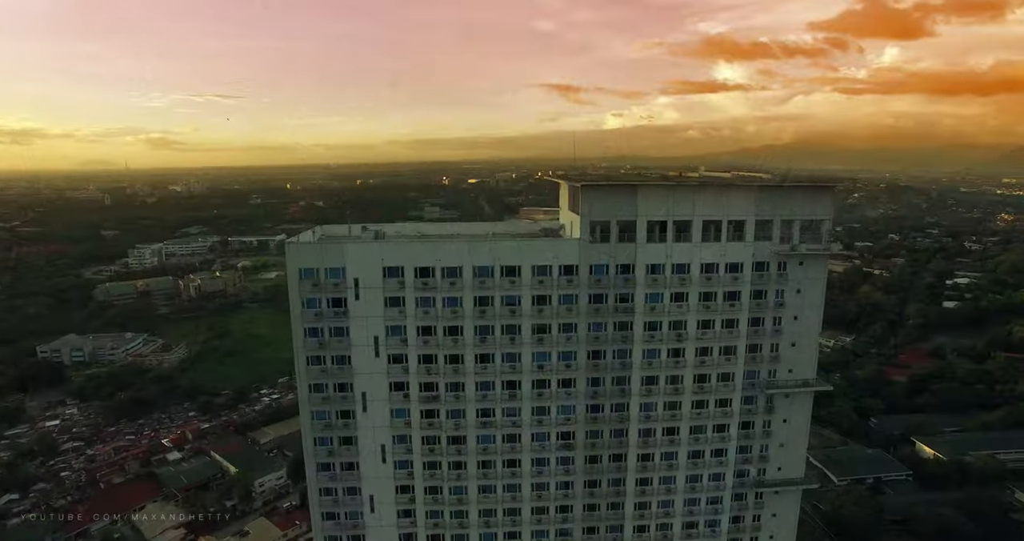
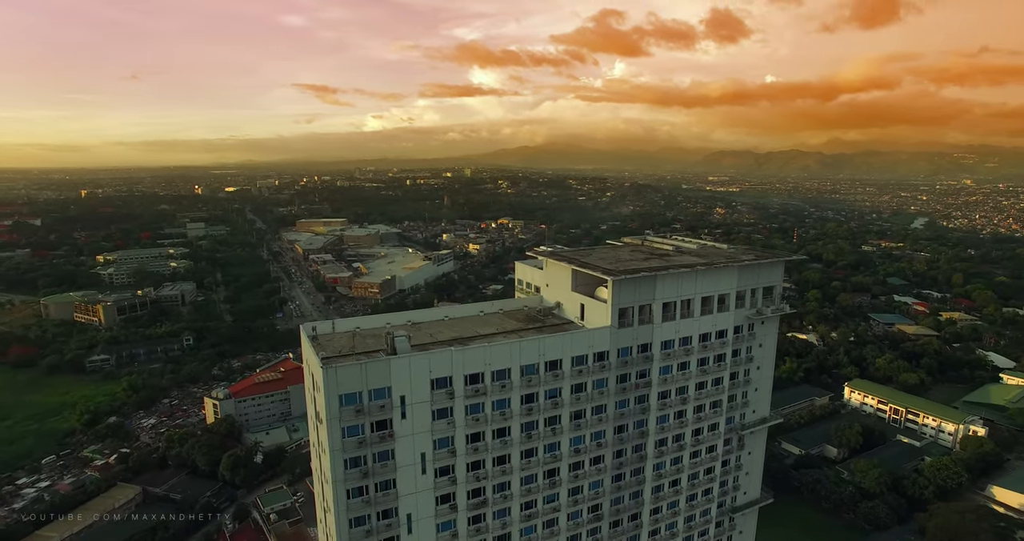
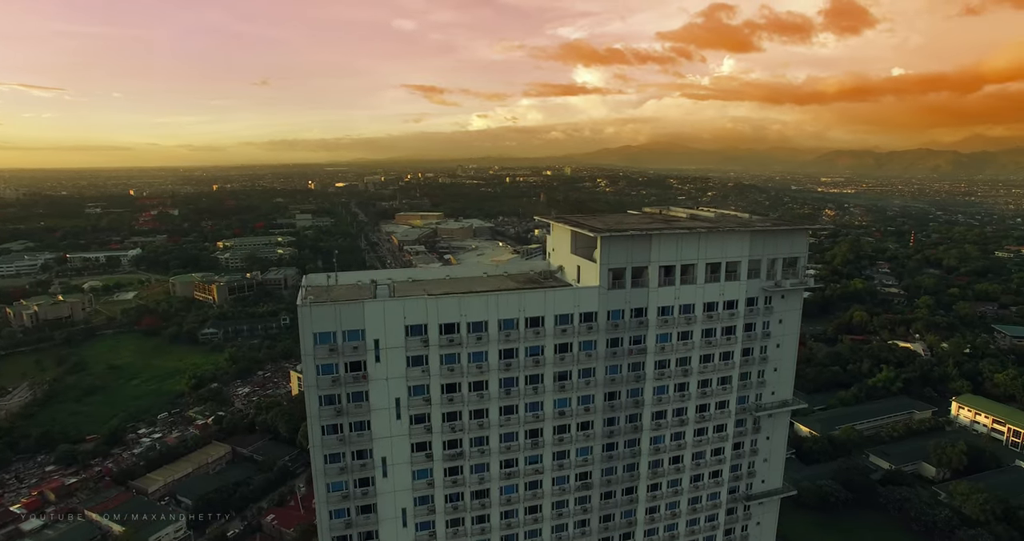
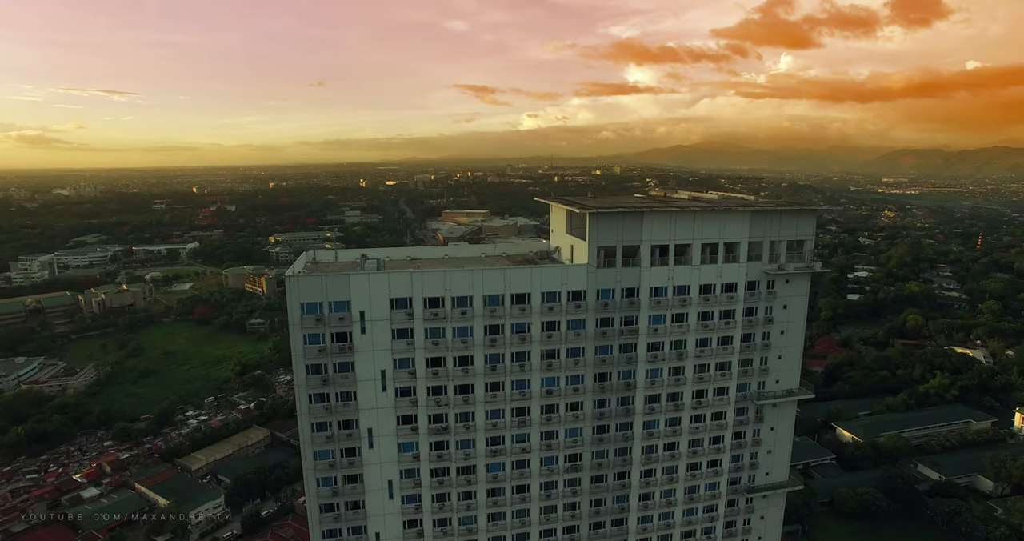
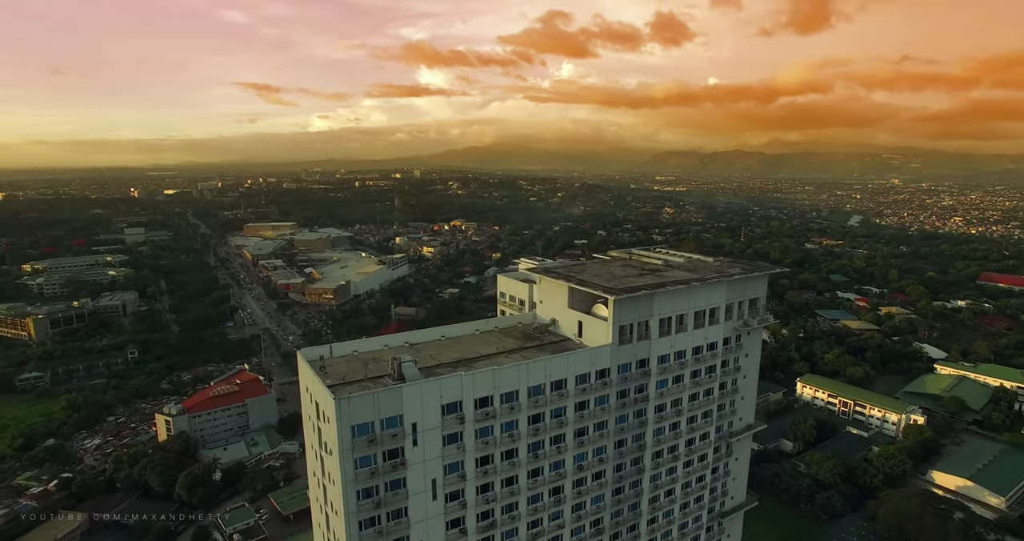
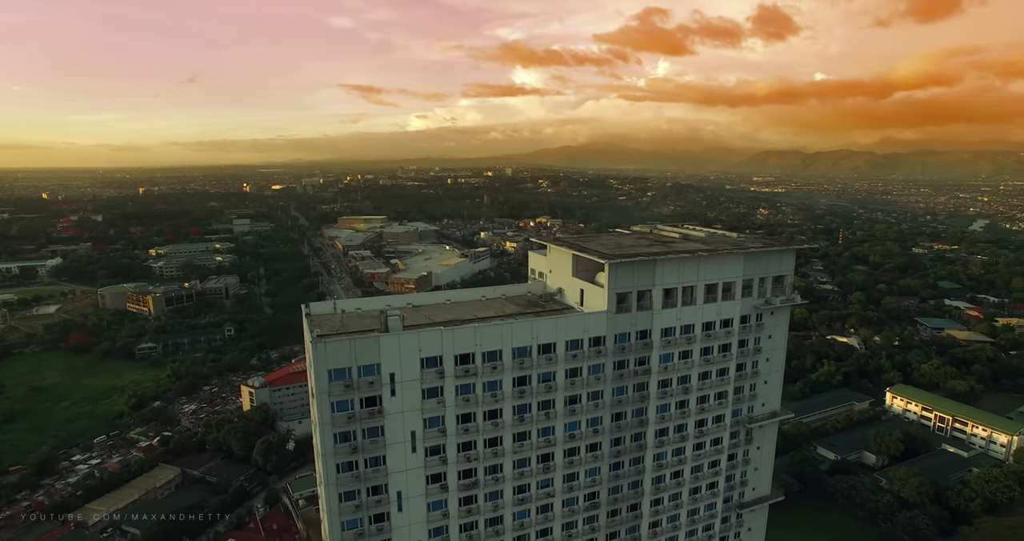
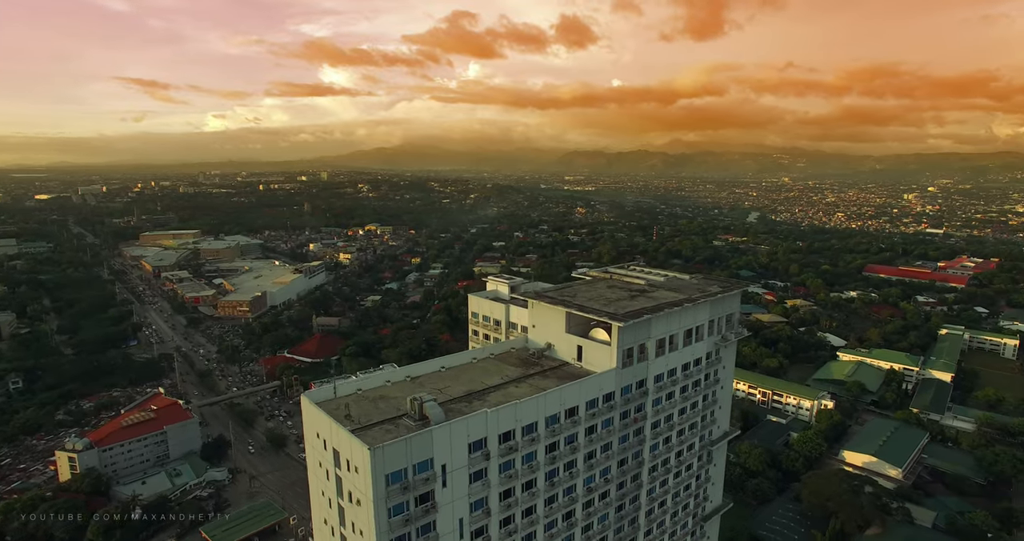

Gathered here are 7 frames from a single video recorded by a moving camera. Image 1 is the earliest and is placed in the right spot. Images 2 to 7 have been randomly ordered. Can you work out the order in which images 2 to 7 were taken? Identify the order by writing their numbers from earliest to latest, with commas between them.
4, 3, 6, 2, 5, 7
